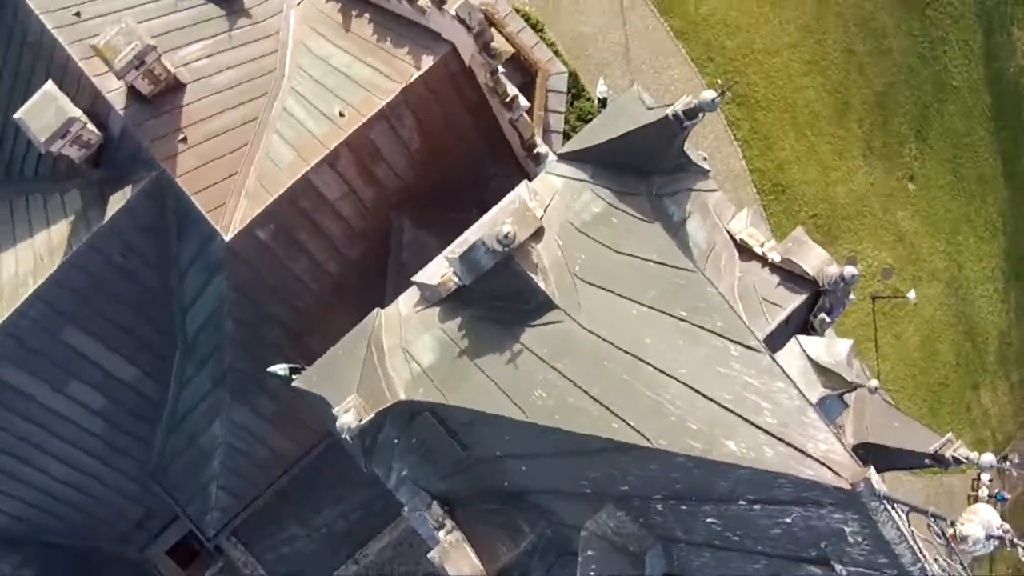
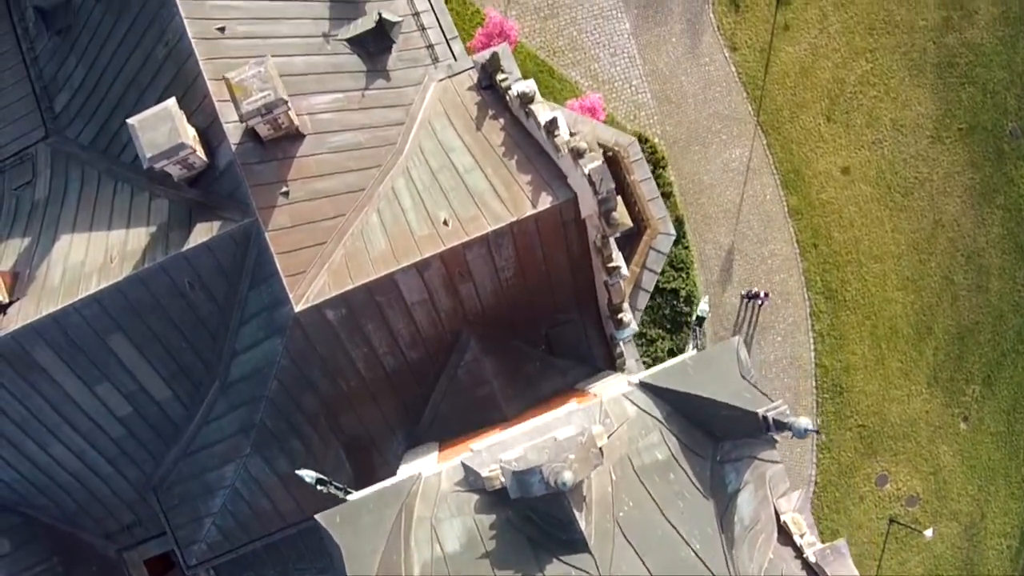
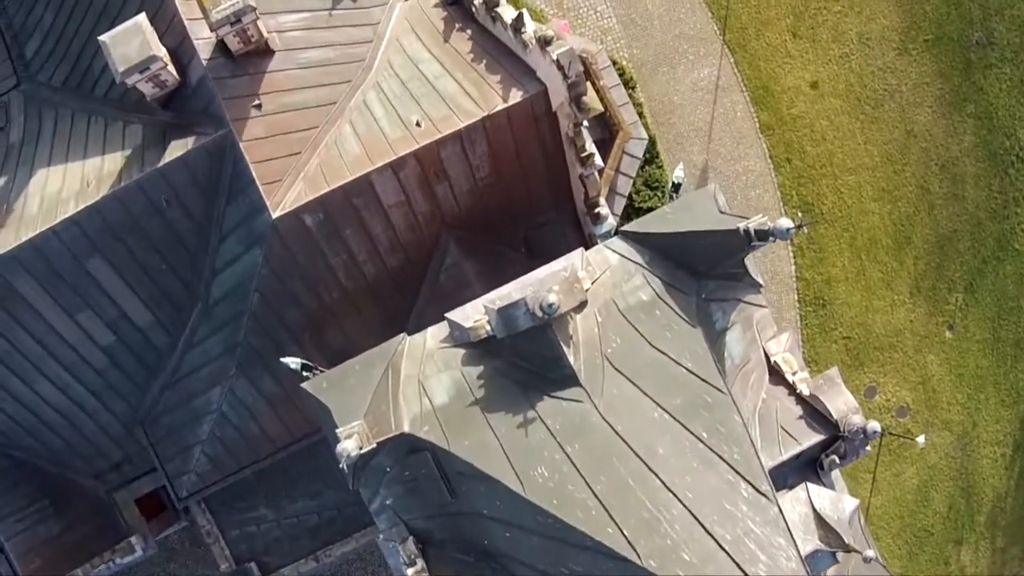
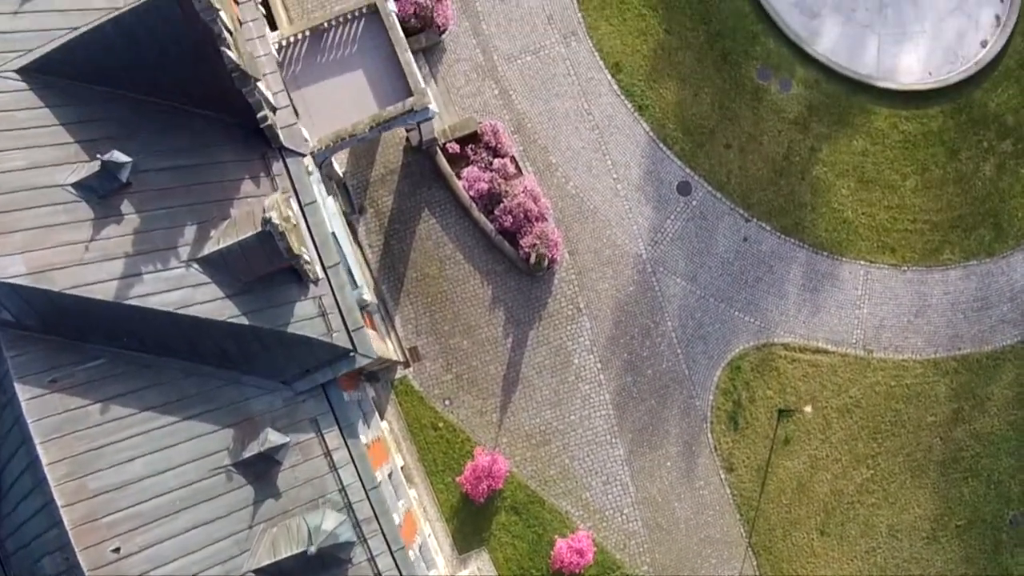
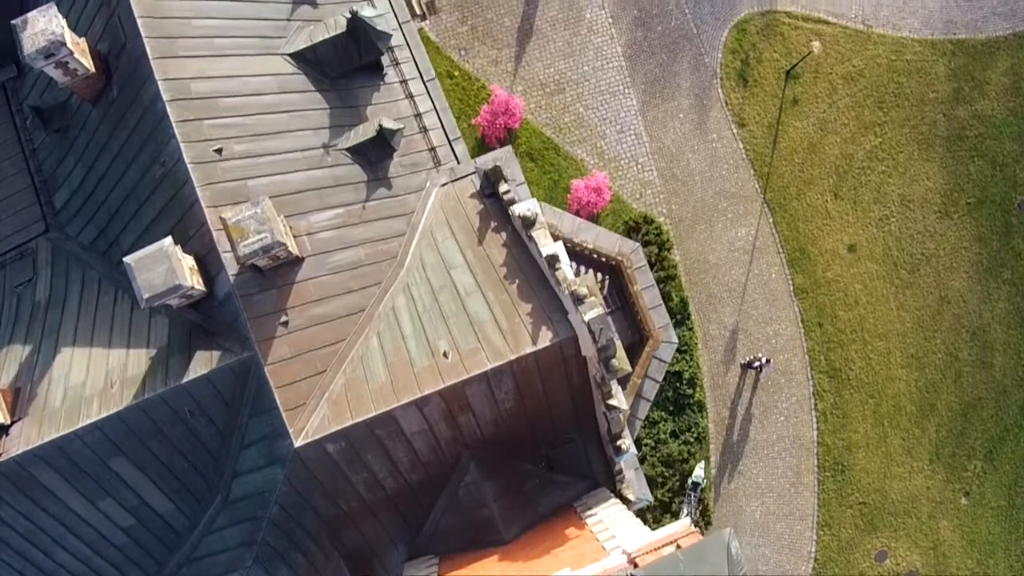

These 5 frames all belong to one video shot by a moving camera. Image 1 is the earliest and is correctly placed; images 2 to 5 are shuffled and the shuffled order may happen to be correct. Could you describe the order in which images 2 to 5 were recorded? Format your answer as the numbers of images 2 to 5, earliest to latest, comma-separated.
3, 2, 5, 4
